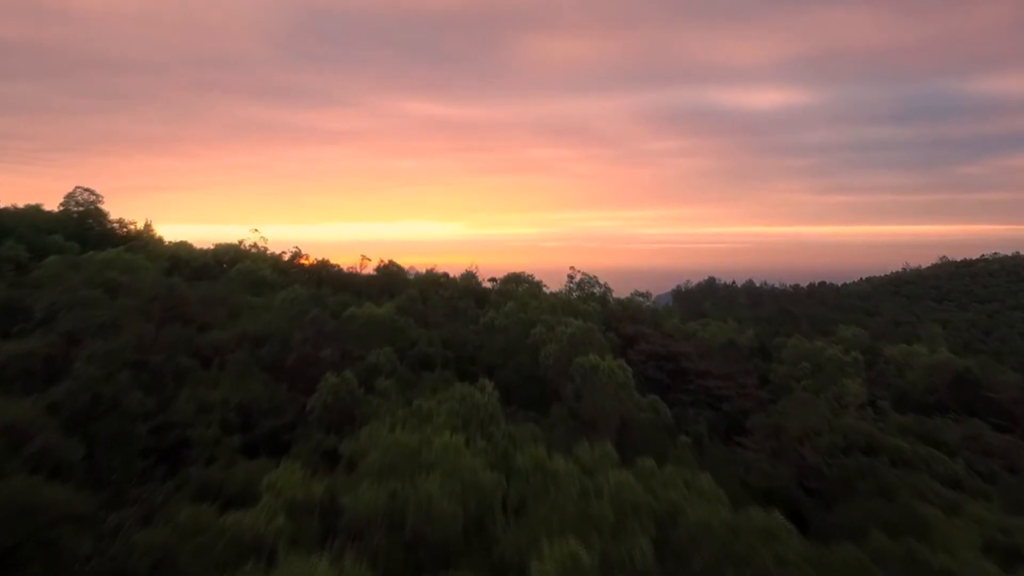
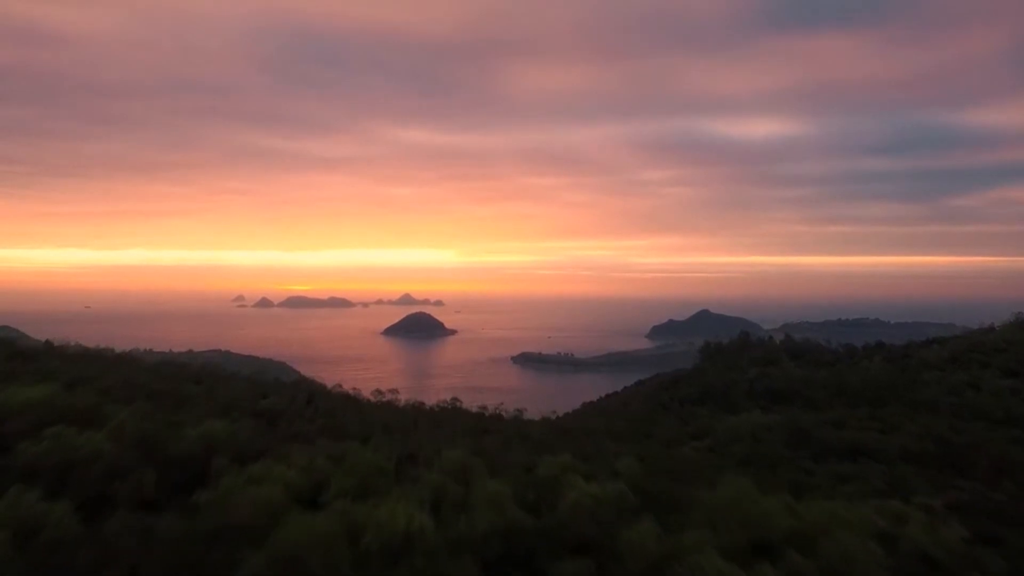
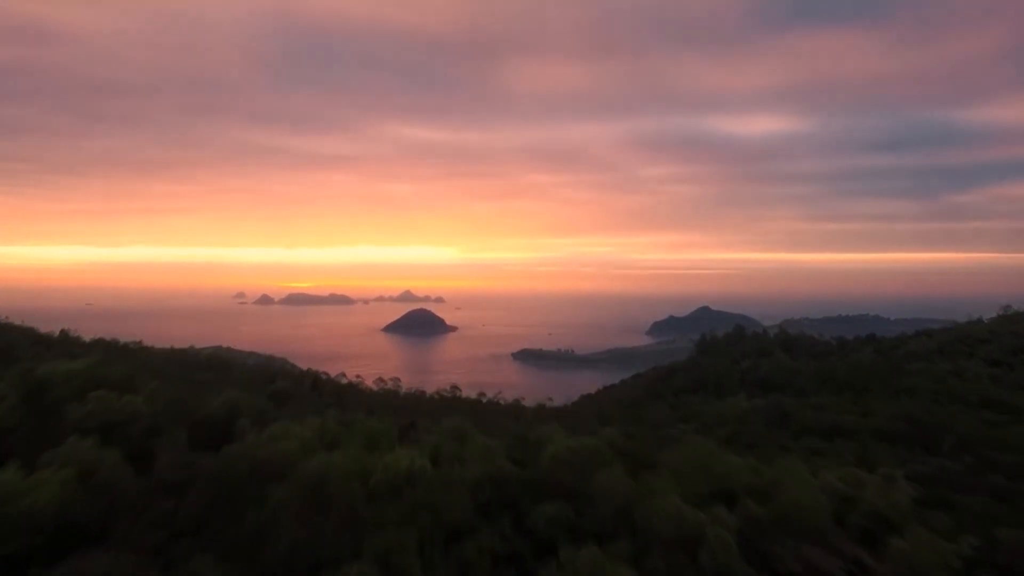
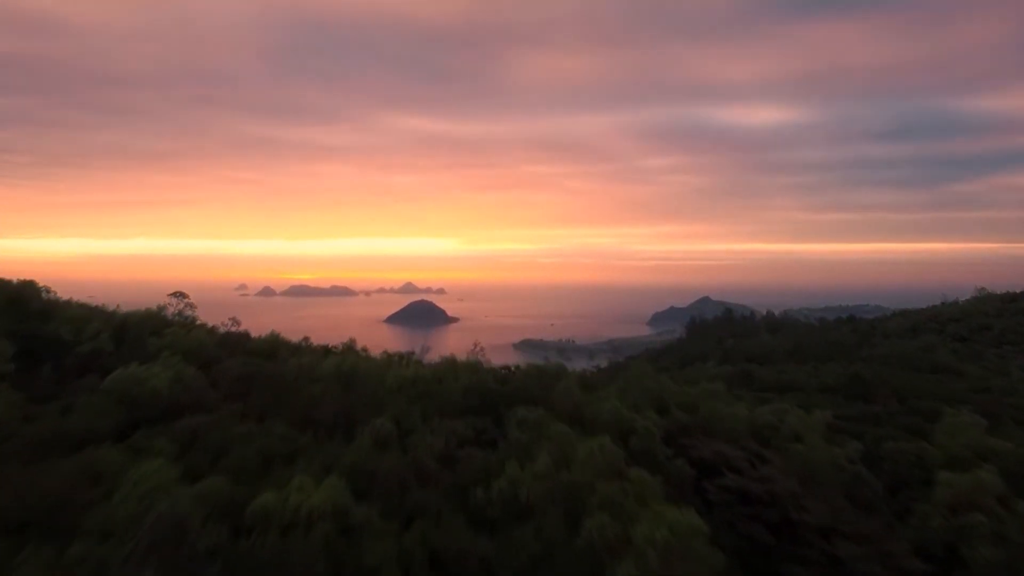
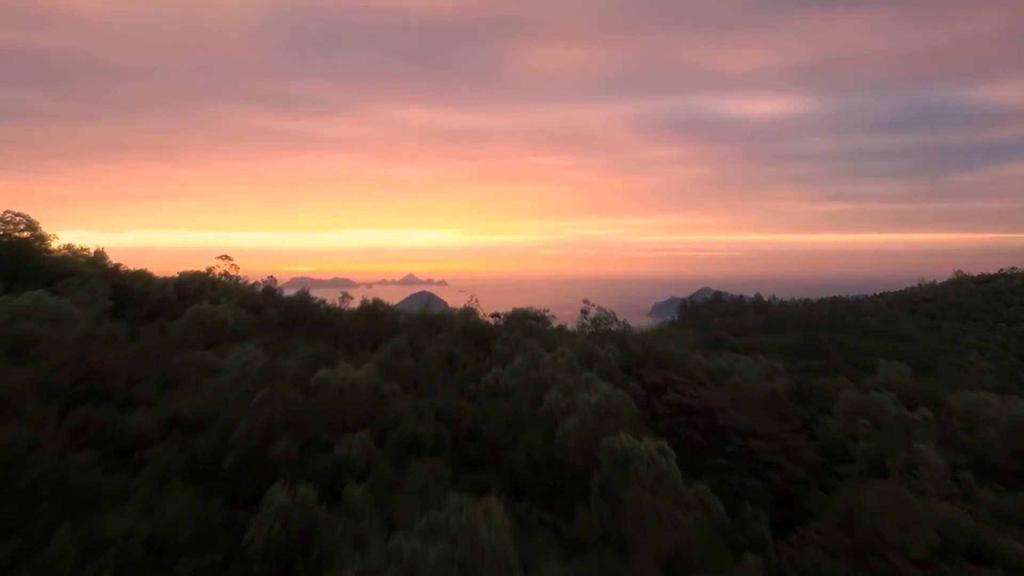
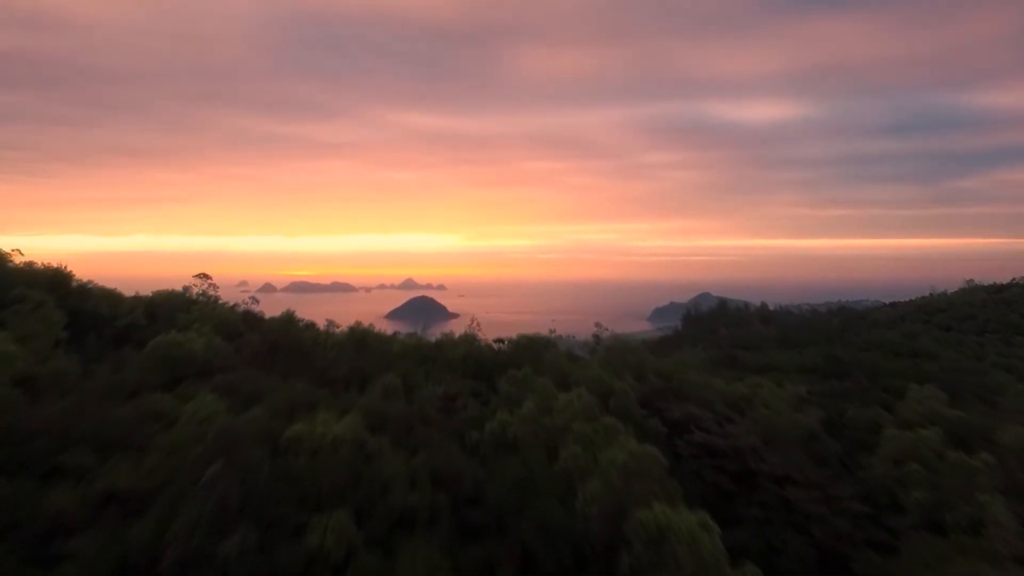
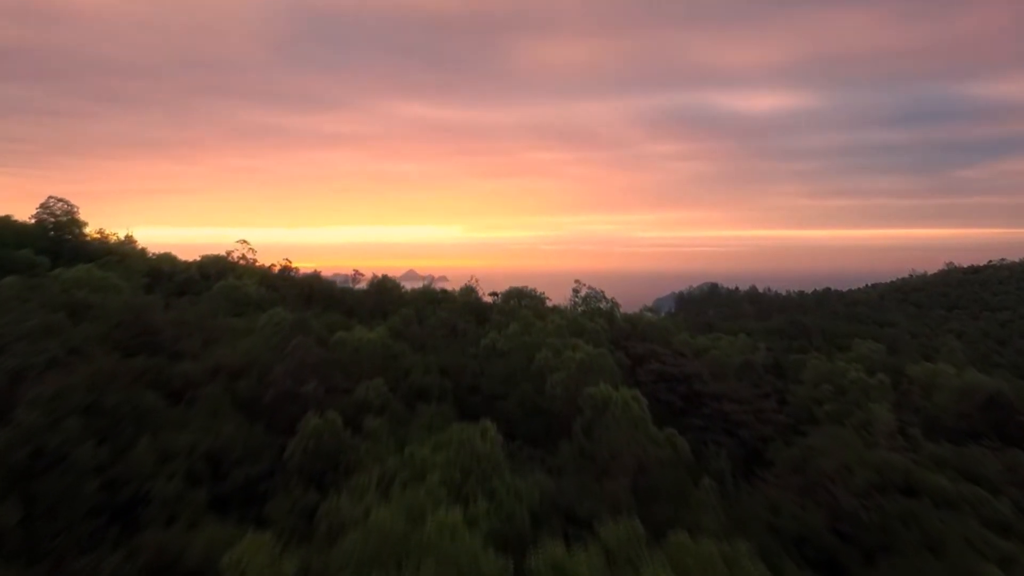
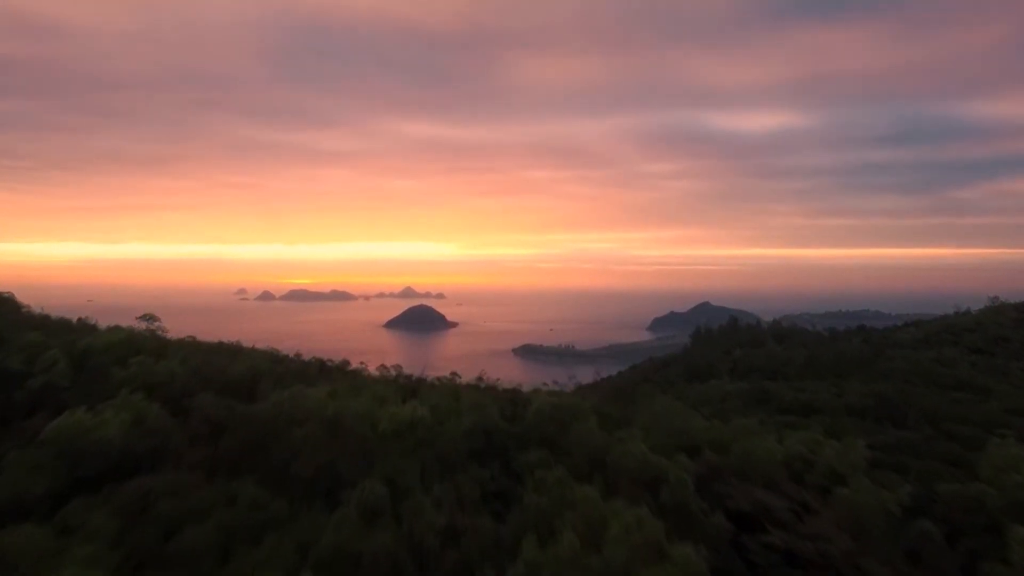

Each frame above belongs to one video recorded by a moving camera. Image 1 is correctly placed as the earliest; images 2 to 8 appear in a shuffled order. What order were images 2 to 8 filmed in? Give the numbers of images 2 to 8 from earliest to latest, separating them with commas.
7, 5, 6, 4, 8, 3, 2
